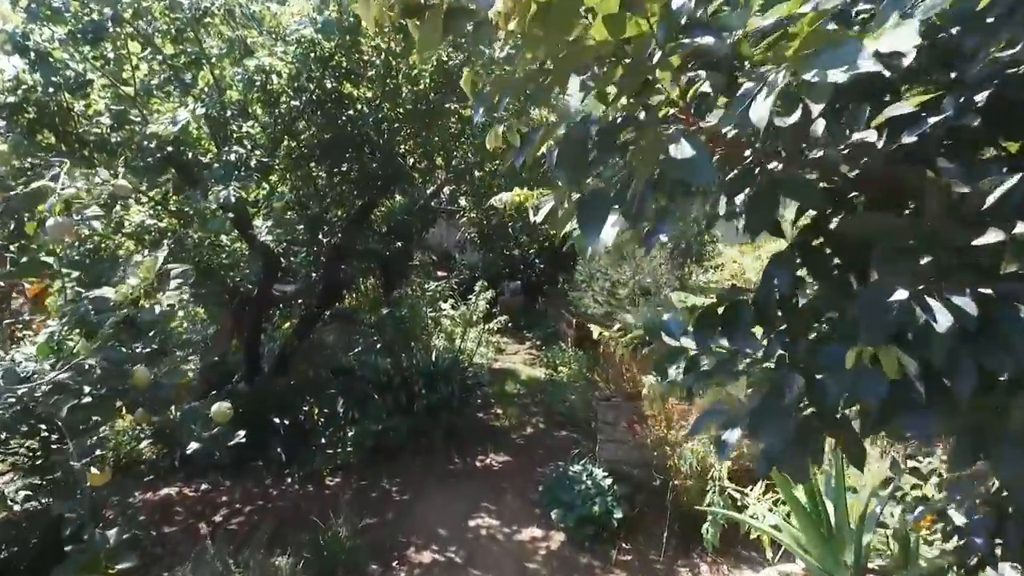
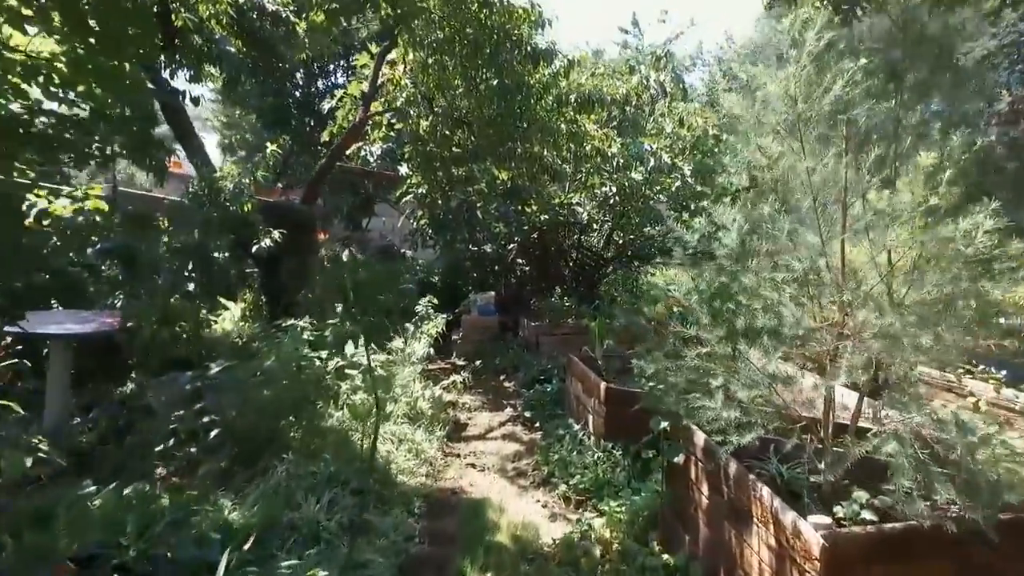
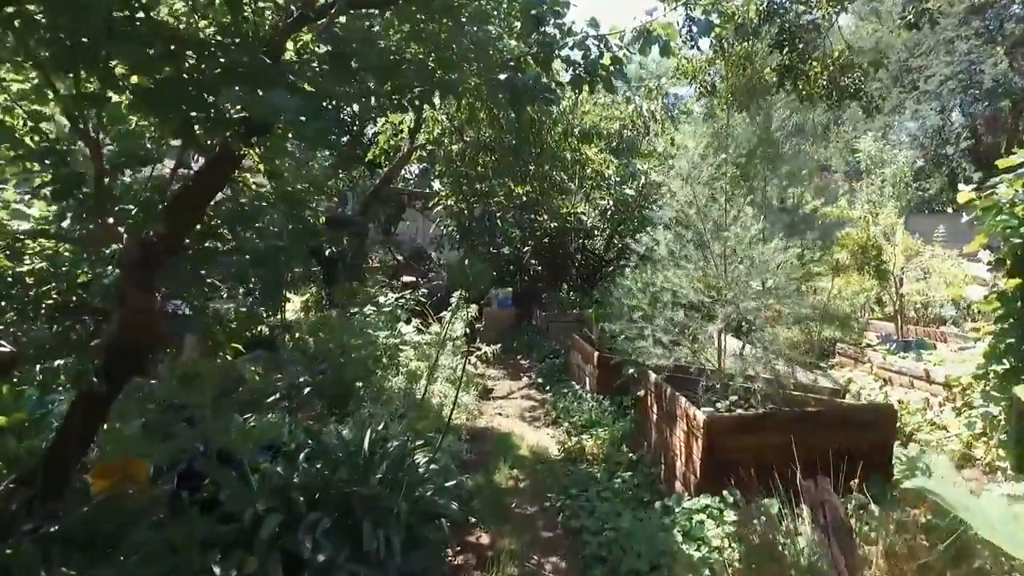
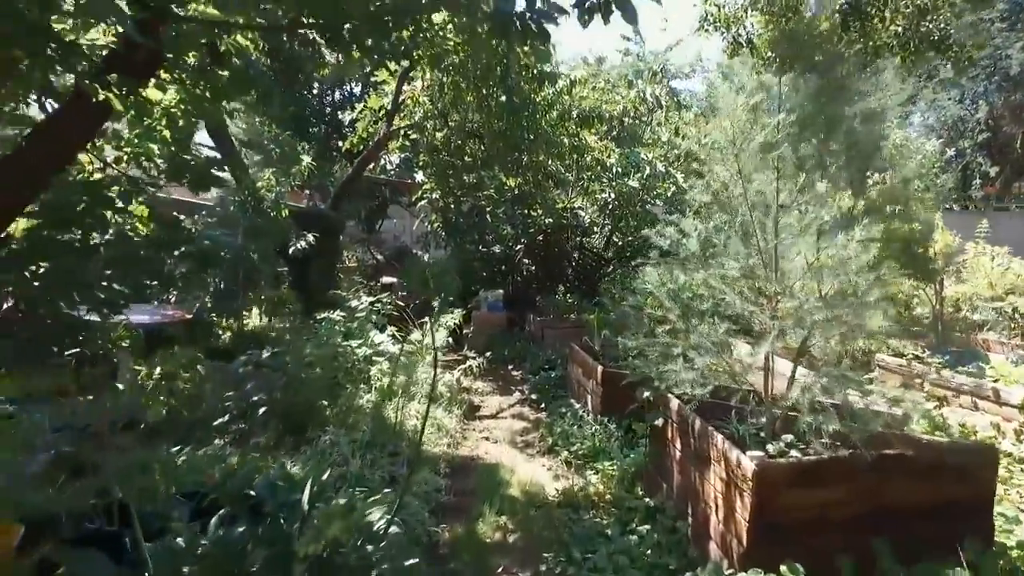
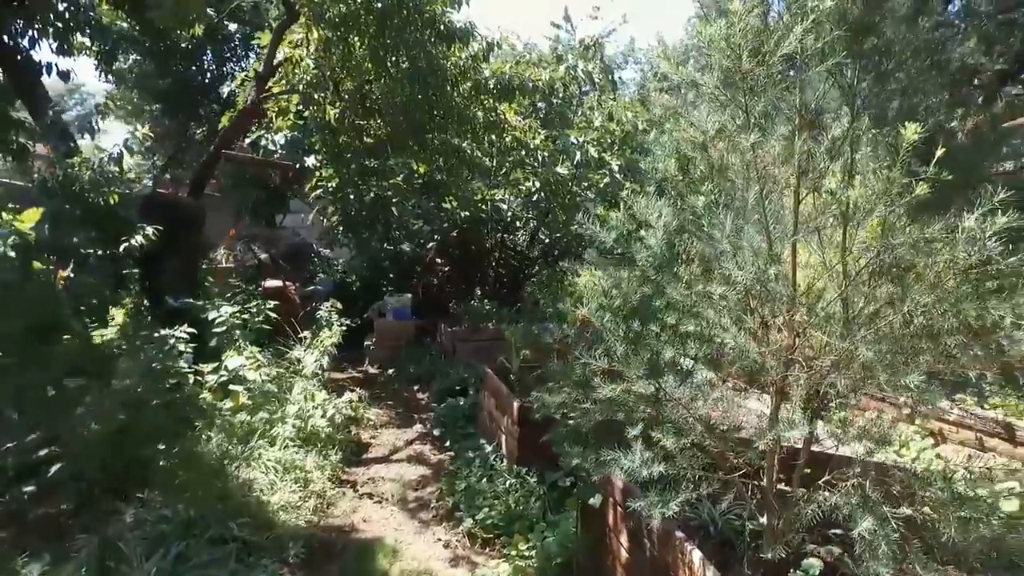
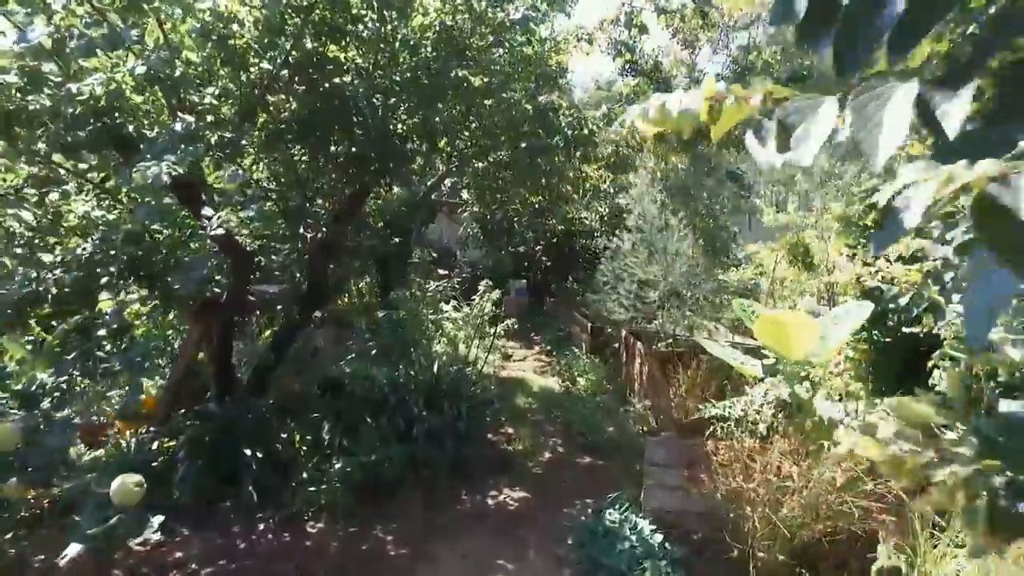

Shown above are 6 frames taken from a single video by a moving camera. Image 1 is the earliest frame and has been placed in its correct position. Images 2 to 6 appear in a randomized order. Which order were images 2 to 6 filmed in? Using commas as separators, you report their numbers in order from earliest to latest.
6, 3, 4, 2, 5
